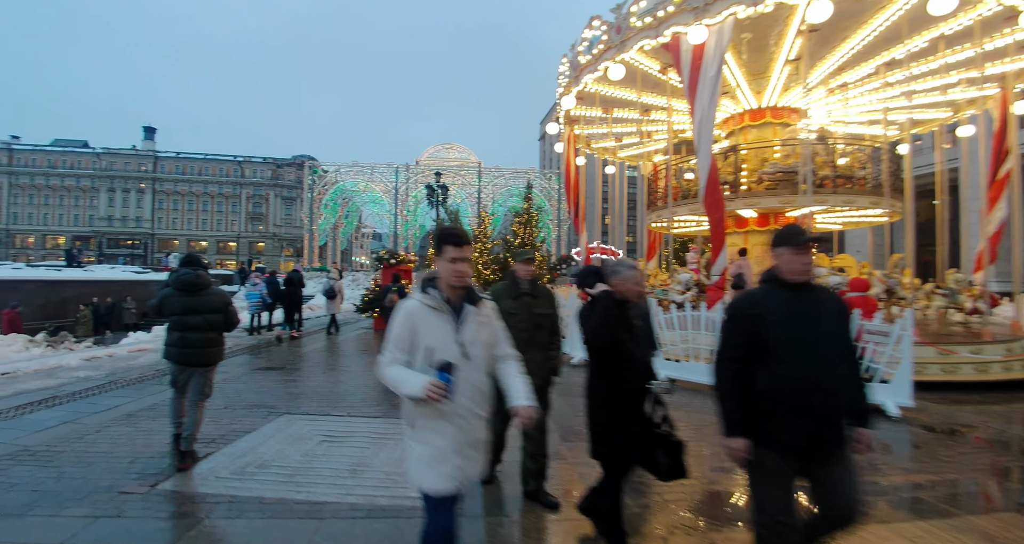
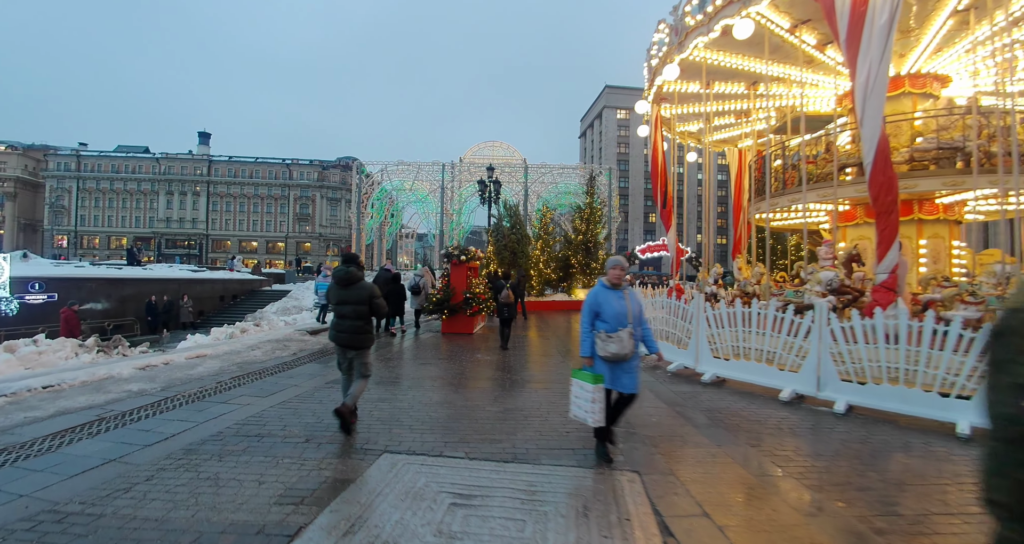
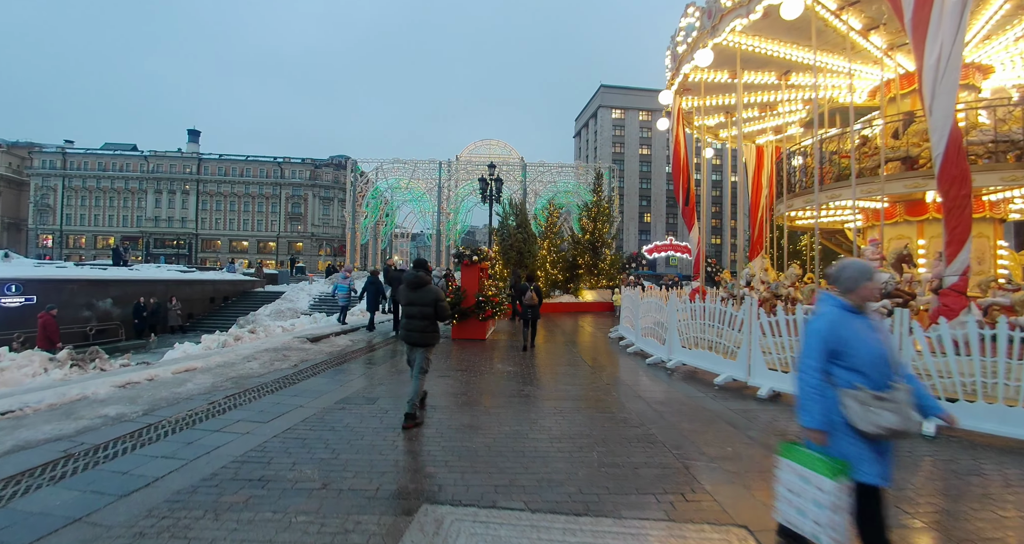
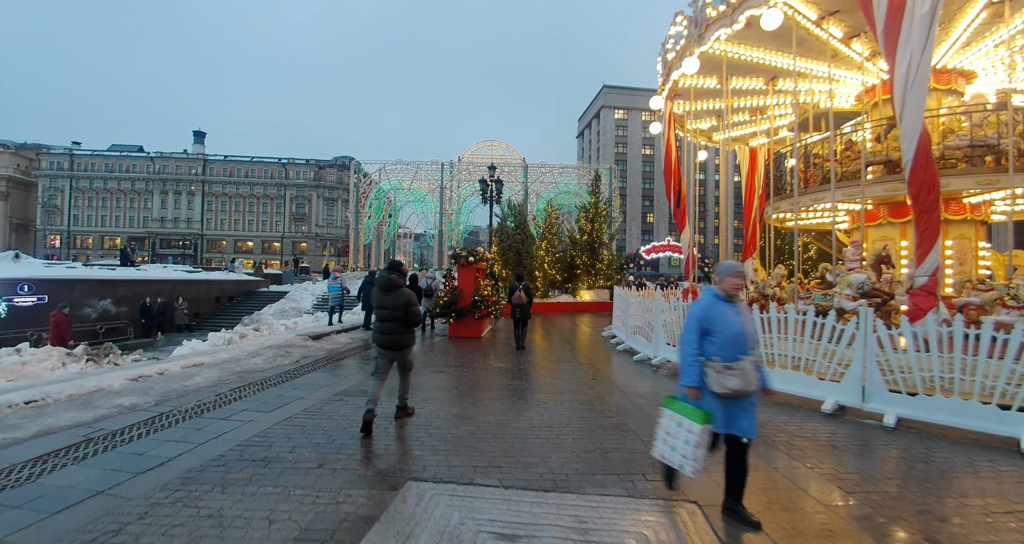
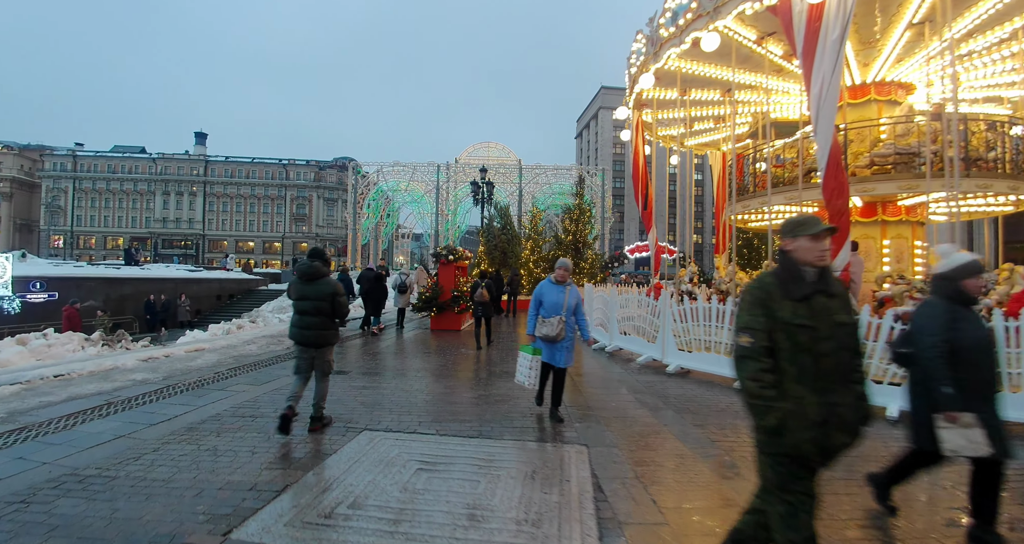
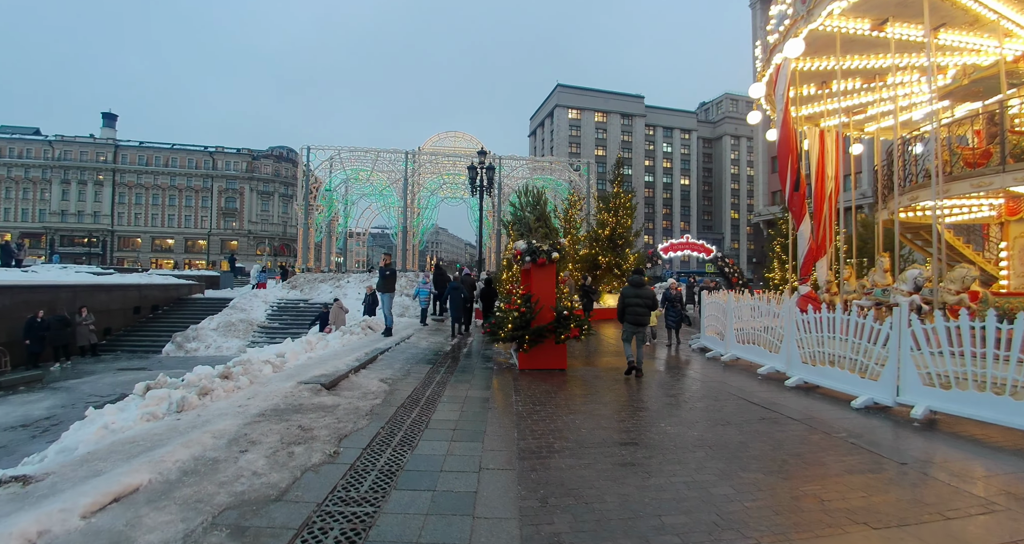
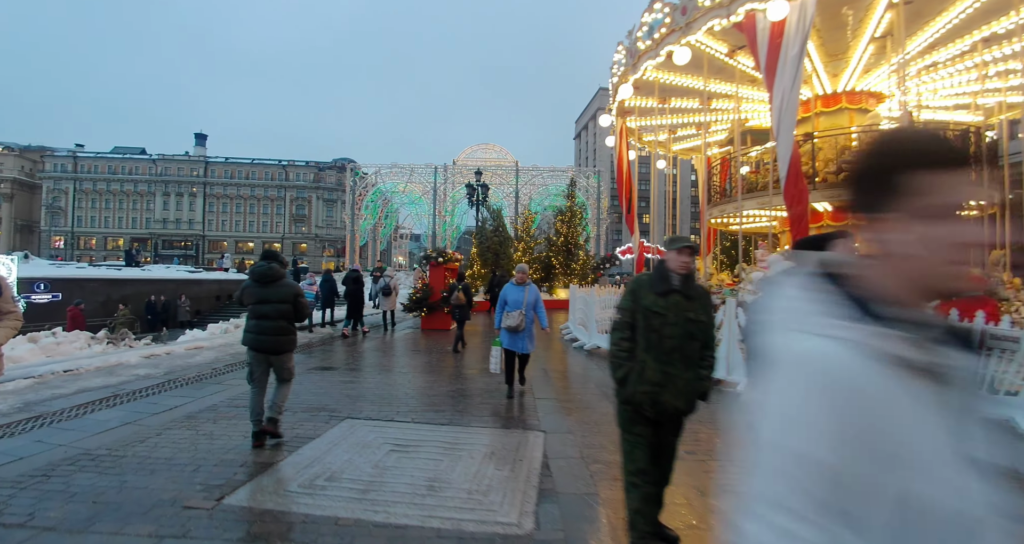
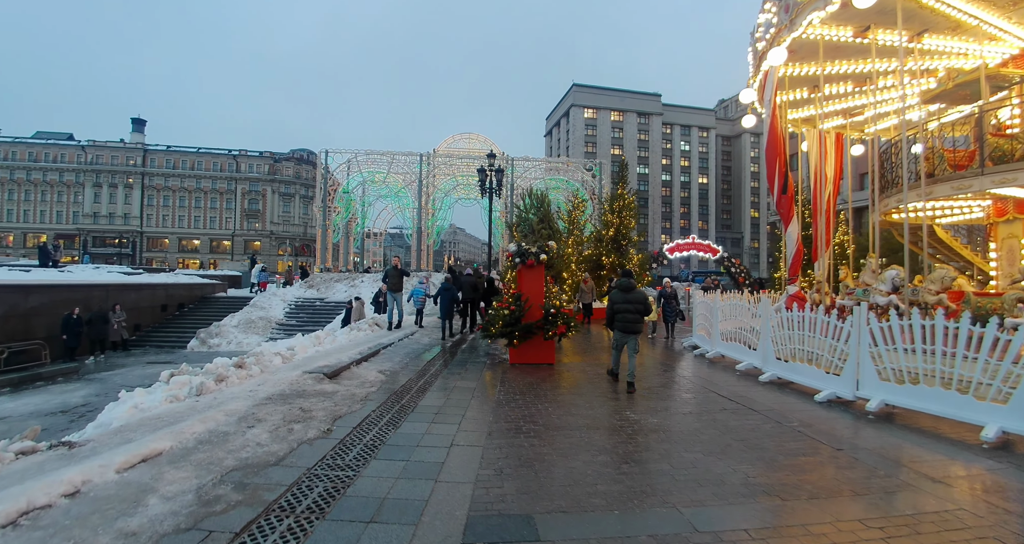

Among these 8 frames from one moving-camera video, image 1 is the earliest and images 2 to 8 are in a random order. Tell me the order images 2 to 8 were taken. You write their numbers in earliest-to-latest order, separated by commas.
7, 5, 2, 4, 3, 8, 6
